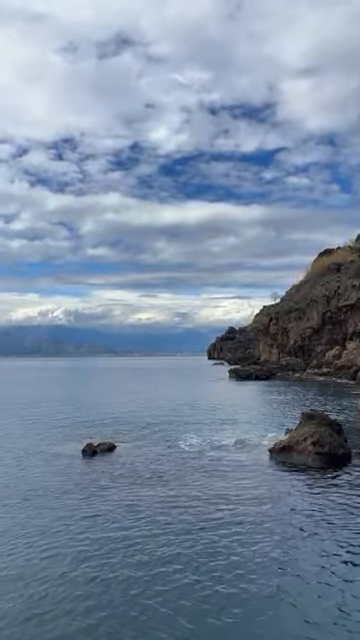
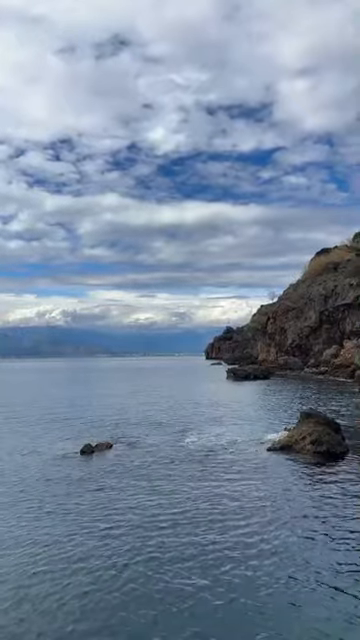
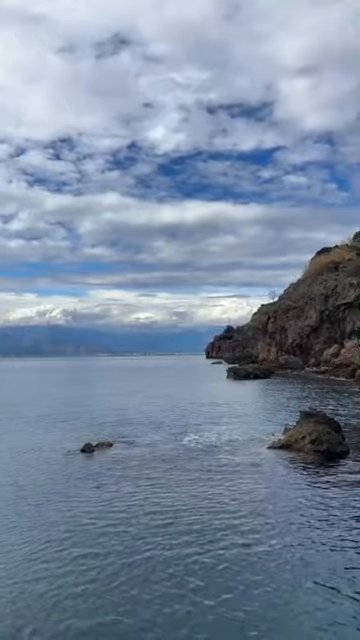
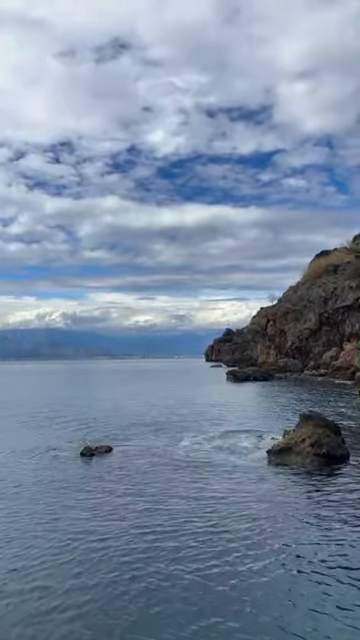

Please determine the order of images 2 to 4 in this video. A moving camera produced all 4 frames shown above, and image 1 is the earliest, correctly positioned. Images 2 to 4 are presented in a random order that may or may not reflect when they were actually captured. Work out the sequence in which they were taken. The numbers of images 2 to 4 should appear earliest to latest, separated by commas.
3, 2, 4
